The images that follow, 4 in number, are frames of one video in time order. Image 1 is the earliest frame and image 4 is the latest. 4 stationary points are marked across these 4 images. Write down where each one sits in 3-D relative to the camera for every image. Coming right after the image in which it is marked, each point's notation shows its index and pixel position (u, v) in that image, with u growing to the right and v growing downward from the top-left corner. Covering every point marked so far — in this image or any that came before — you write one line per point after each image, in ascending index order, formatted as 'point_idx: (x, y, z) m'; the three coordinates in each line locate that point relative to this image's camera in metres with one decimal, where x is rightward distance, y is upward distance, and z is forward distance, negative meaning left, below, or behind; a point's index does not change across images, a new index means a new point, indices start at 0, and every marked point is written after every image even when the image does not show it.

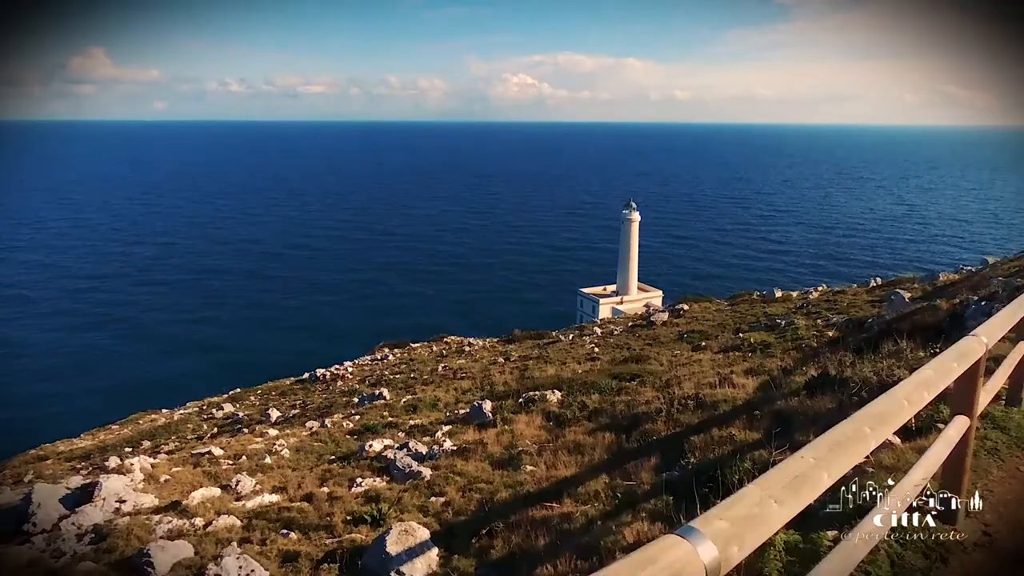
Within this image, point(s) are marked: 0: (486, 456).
0: (-0.3, -2.1, +7.3) m
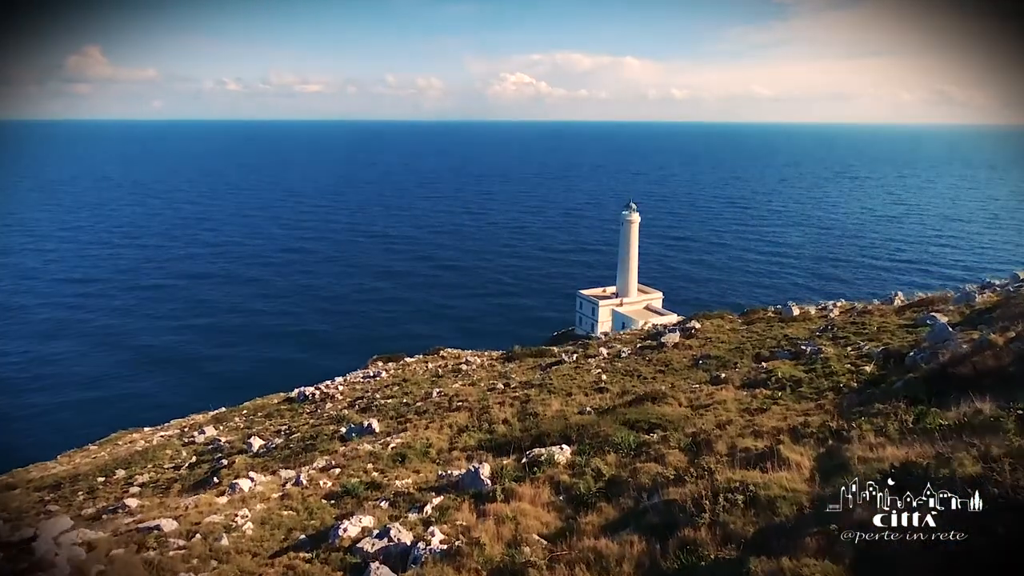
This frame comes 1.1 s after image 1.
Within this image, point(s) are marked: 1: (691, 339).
0: (-0.3, -2.6, +6.1) m
1: (+4.7, -1.3, +15.7) m
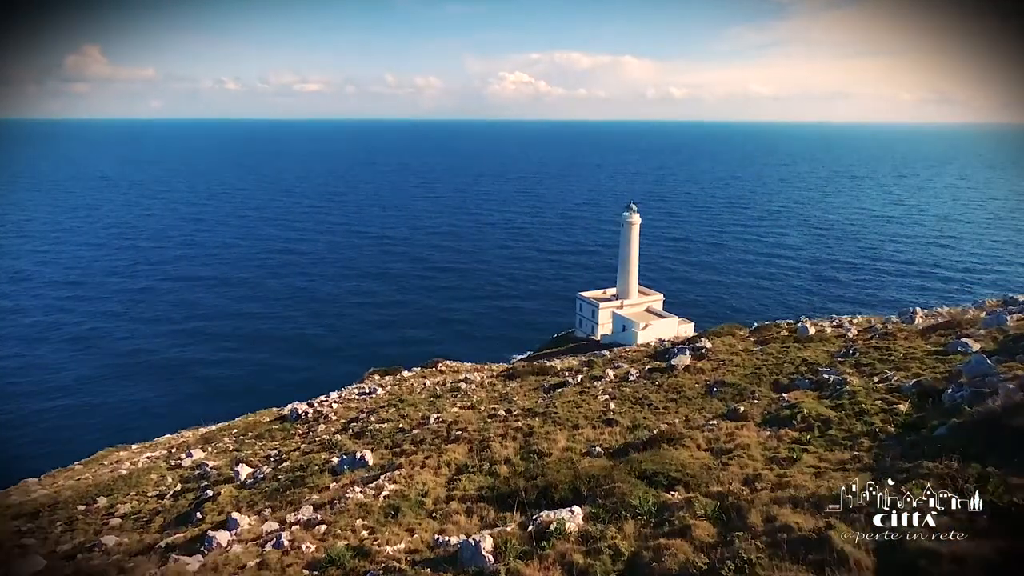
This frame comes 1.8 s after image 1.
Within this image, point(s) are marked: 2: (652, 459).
0: (-0.2, -3.1, +5.3) m
1: (+4.7, -1.8, +14.9) m
2: (+2.0, -2.5, +8.7) m
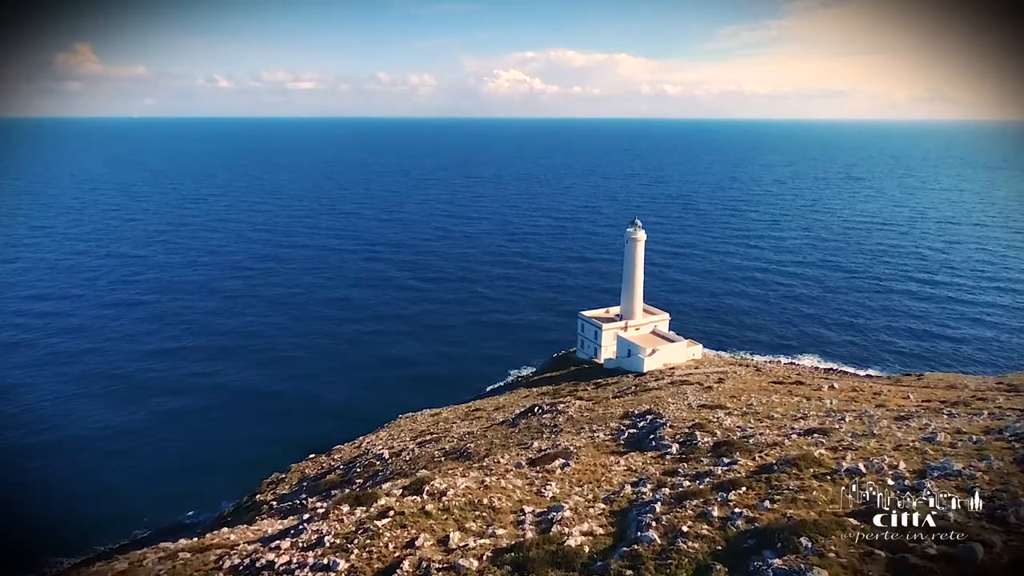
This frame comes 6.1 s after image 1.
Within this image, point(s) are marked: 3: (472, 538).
0: (+0.1, -6.7, -0.2) m
1: (+5.0, -5.4, +9.4) m
2: (+2.3, -6.1, +3.2) m
3: (-1.5, -6.7, +16.3) m
